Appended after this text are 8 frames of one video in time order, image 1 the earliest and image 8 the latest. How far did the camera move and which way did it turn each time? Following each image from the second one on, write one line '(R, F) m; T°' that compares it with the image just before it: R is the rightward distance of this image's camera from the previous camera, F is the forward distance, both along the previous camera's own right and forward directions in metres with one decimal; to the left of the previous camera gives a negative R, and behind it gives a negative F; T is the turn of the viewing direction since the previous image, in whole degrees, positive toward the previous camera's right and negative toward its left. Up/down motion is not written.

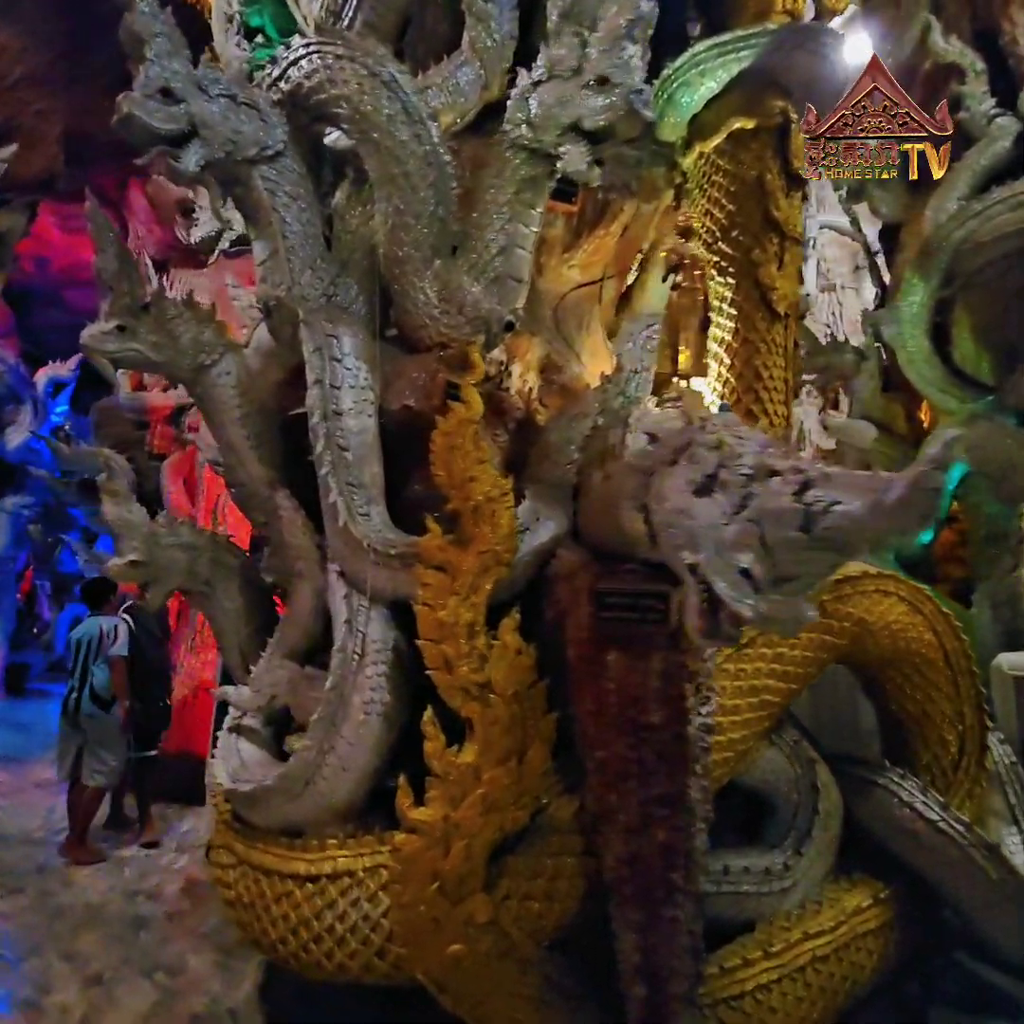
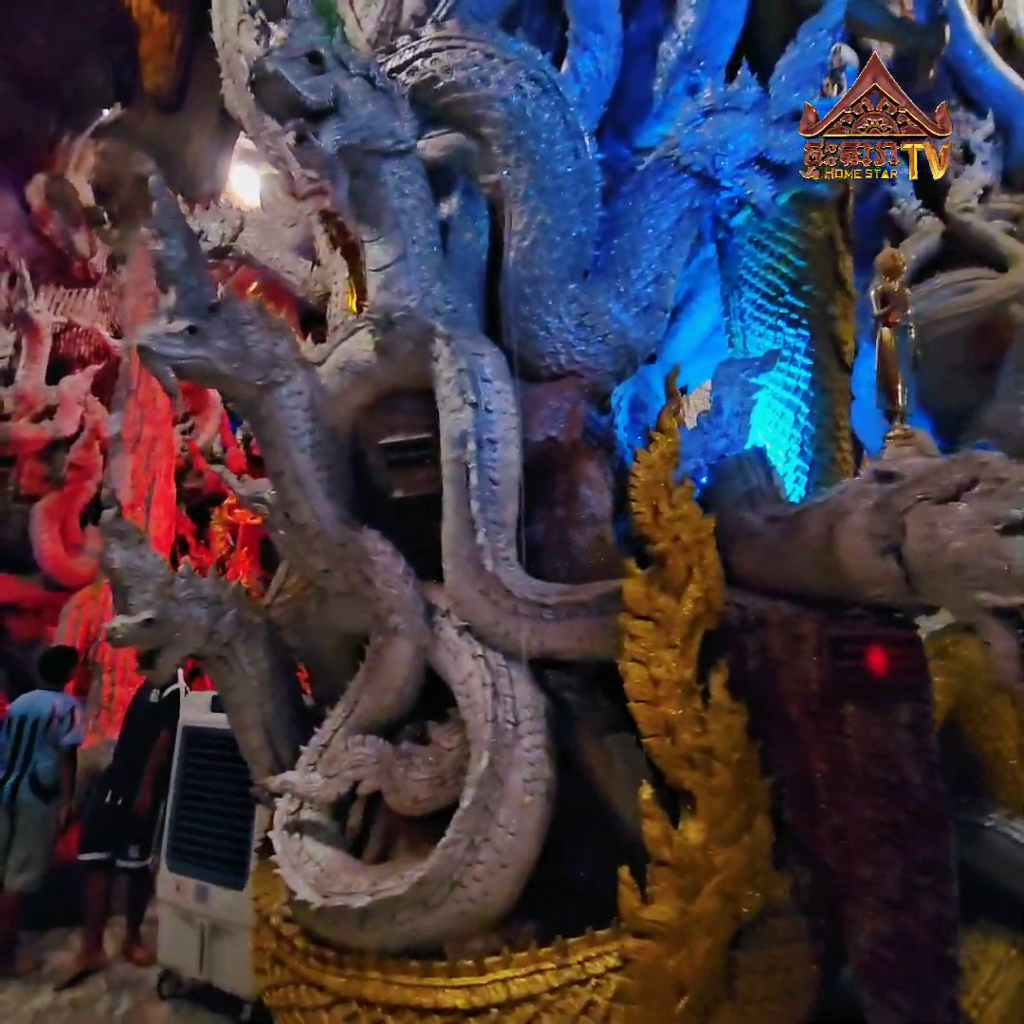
(-0.9, +0.3) m; +13°
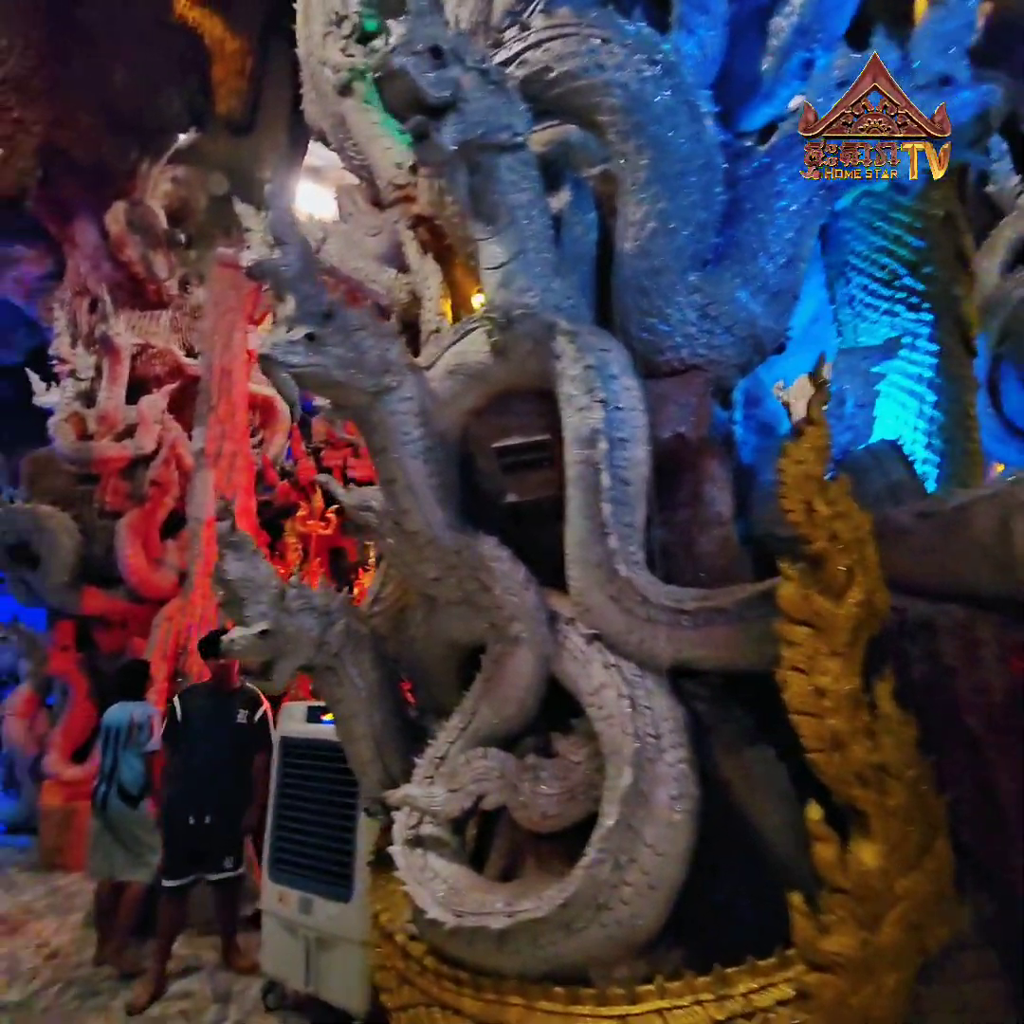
(-0.2, +0.1) m; -4°
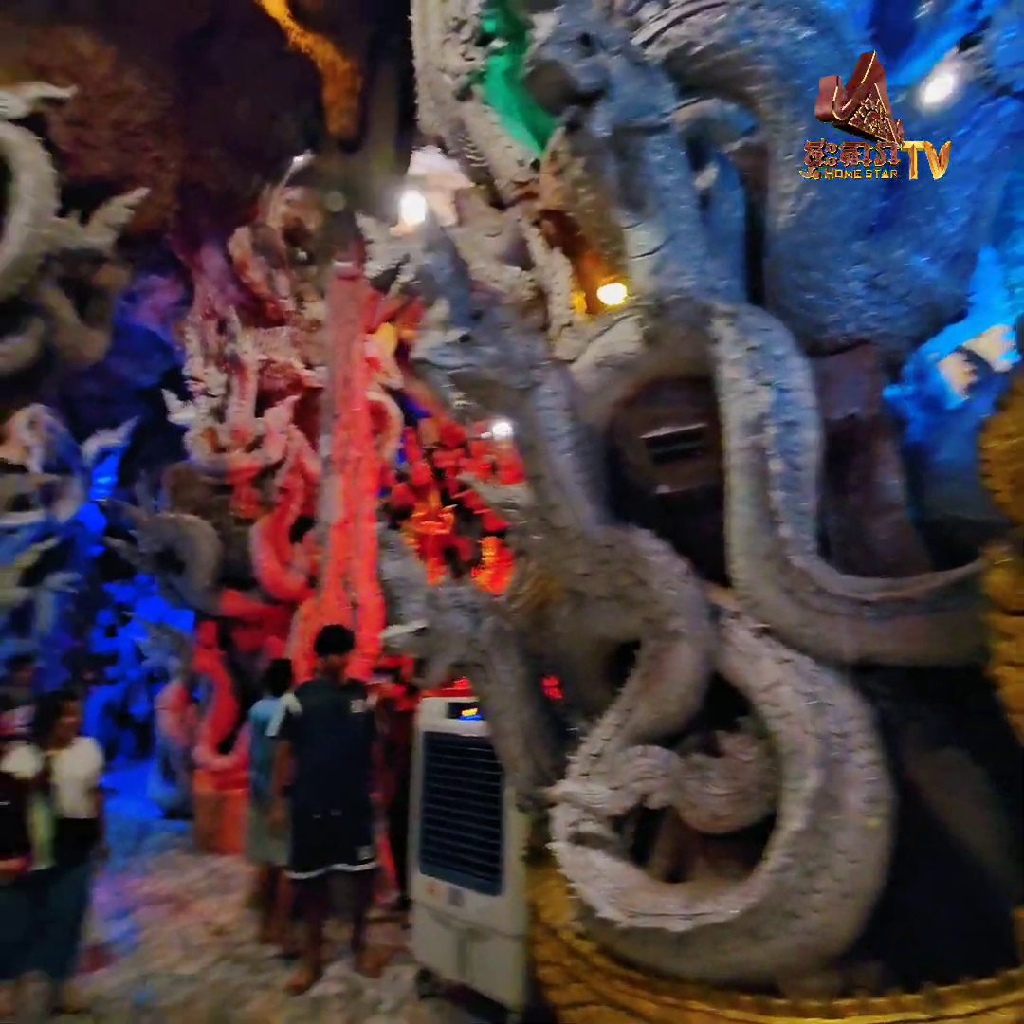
(-0.2, 0.0) m; -8°
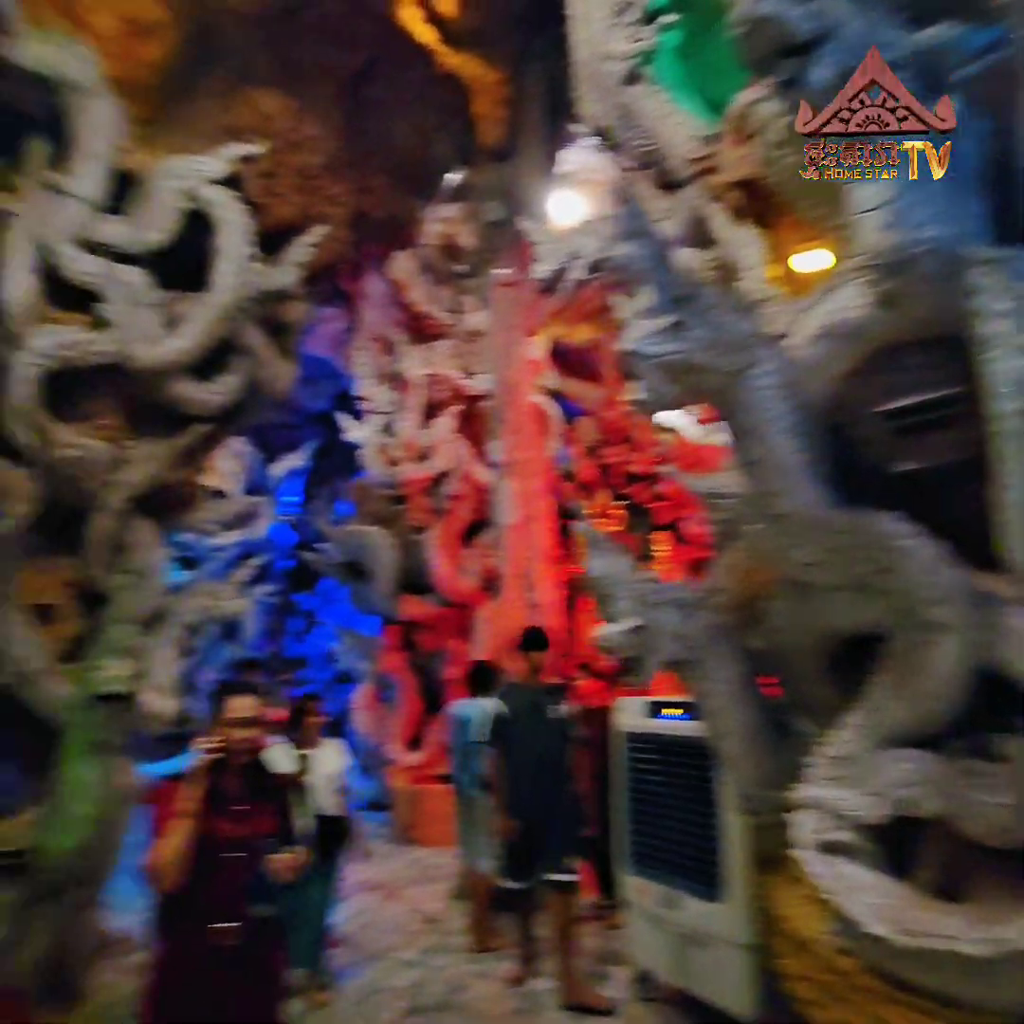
(-0.2, 0.0) m; -12°
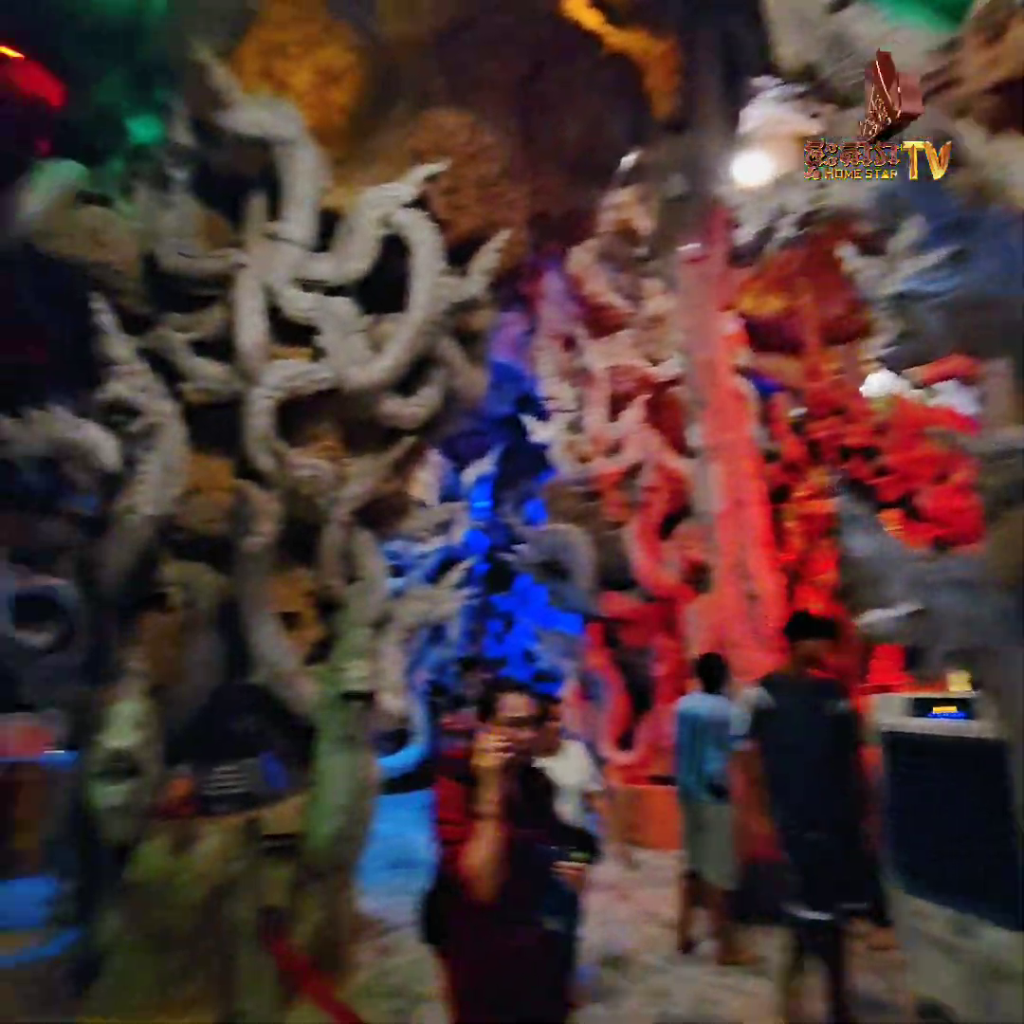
(-0.2, +0.1) m; -14°
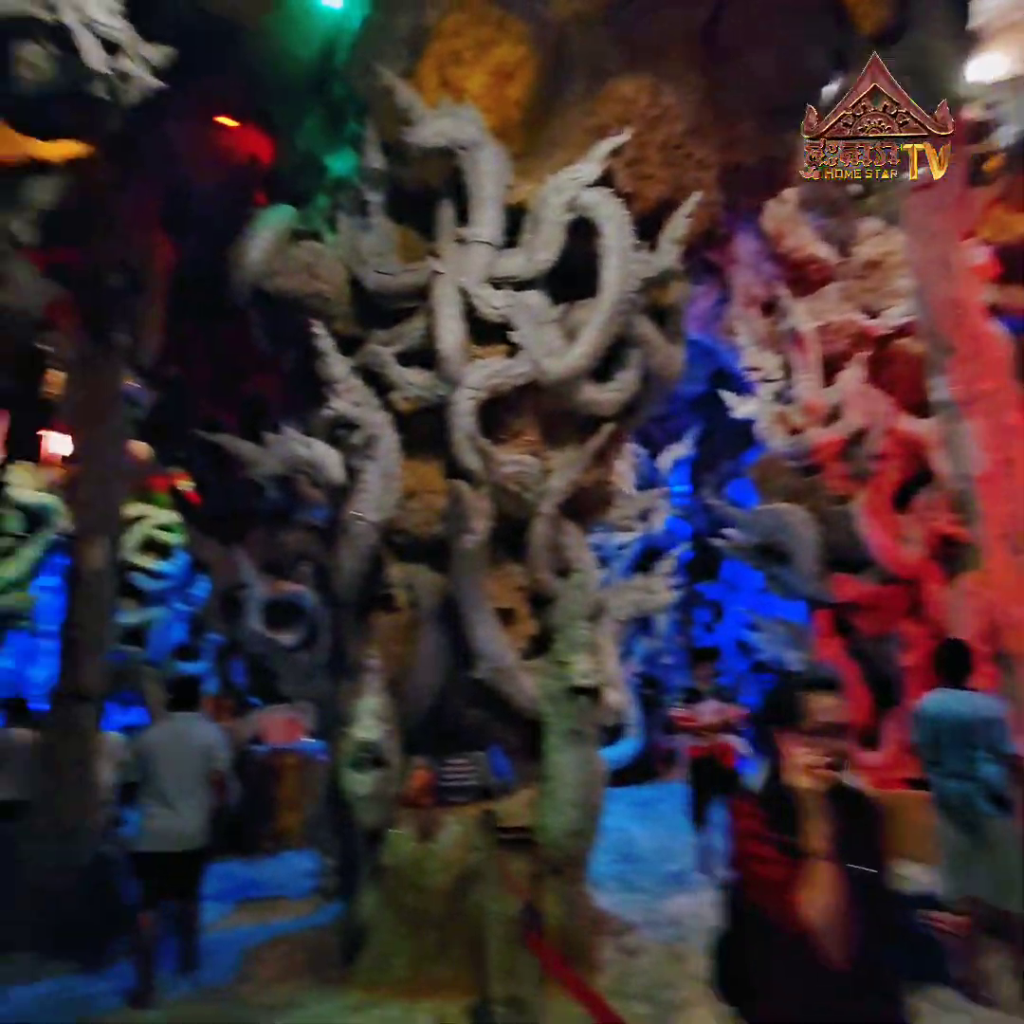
(-0.2, +0.1) m; -15°
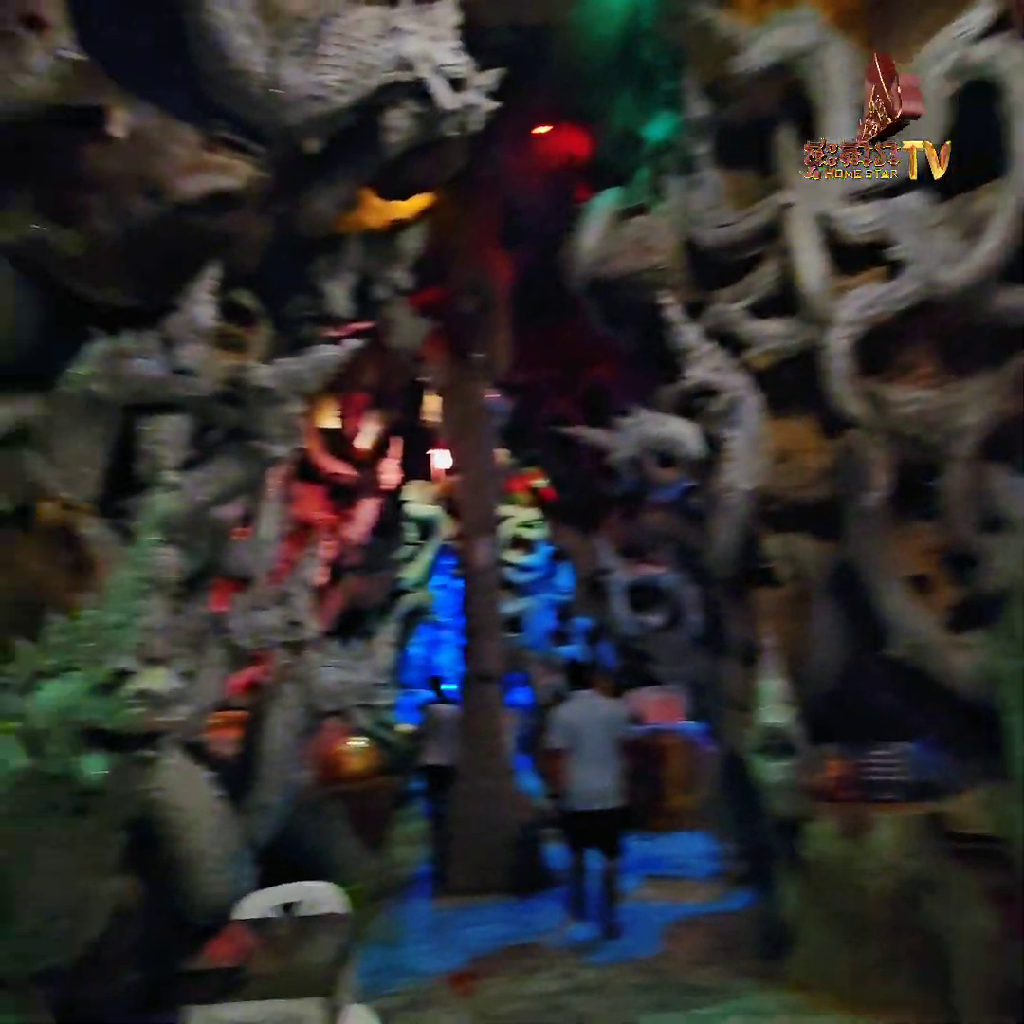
(-0.4, +0.1) m; -26°
